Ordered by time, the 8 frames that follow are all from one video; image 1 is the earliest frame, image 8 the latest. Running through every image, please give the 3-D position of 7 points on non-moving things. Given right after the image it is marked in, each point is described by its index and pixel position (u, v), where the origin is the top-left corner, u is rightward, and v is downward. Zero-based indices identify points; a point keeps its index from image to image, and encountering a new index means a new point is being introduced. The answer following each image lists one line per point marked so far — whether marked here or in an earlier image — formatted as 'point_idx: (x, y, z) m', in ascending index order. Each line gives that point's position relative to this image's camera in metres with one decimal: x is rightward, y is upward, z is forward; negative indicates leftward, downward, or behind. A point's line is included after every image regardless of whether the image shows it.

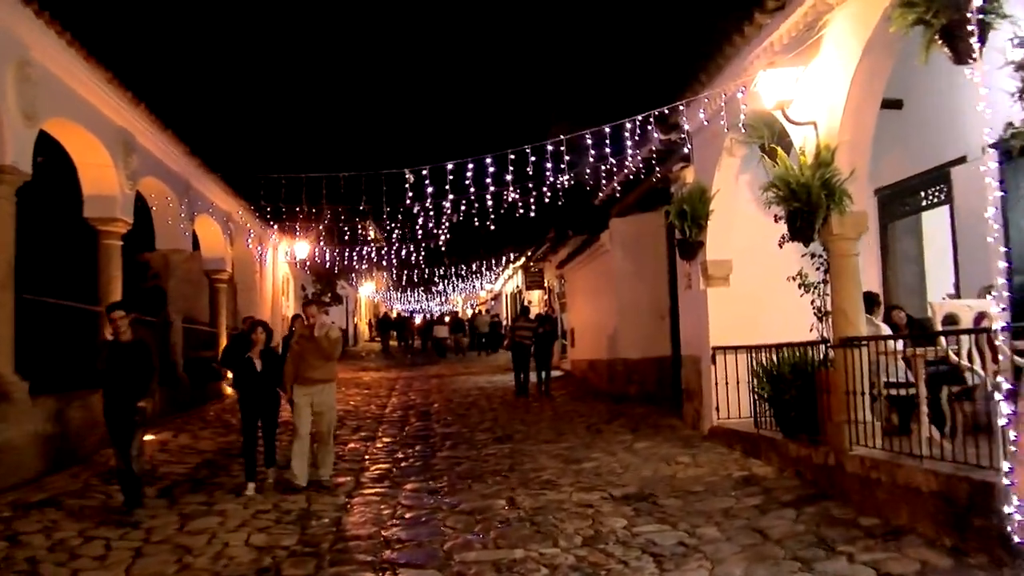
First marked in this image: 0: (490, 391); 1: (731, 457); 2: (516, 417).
0: (-0.6, -2.7, +17.9) m
1: (+2.8, -2.2, +8.9) m
2: (+0.1, -2.5, +13.1) m
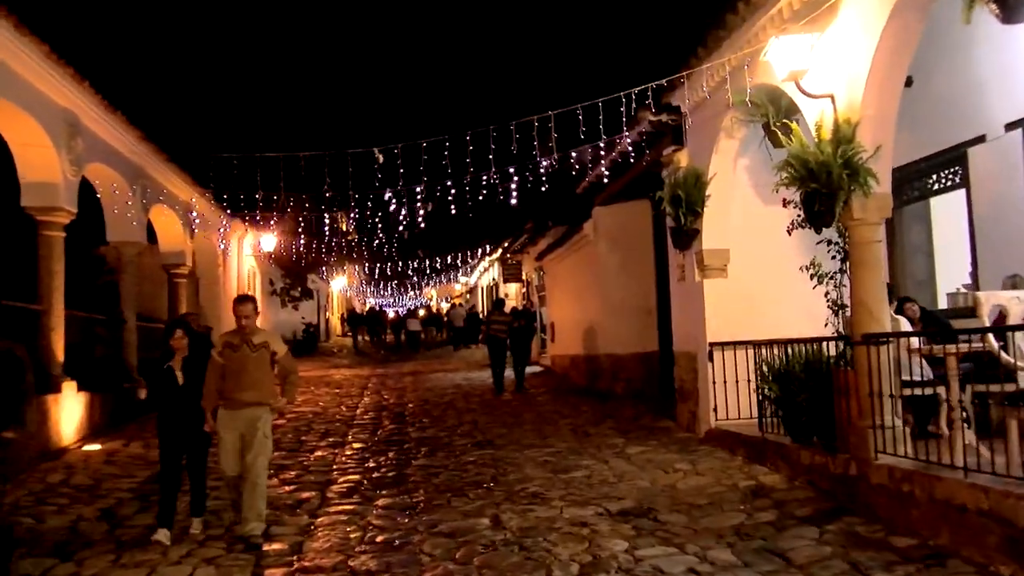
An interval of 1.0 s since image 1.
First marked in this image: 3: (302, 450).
0: (-1.1, -2.5, +17.1) m
1: (+2.6, -2.1, +8.2) m
2: (-0.3, -2.4, +12.3) m
3: (-3.1, -2.4, +10.2) m
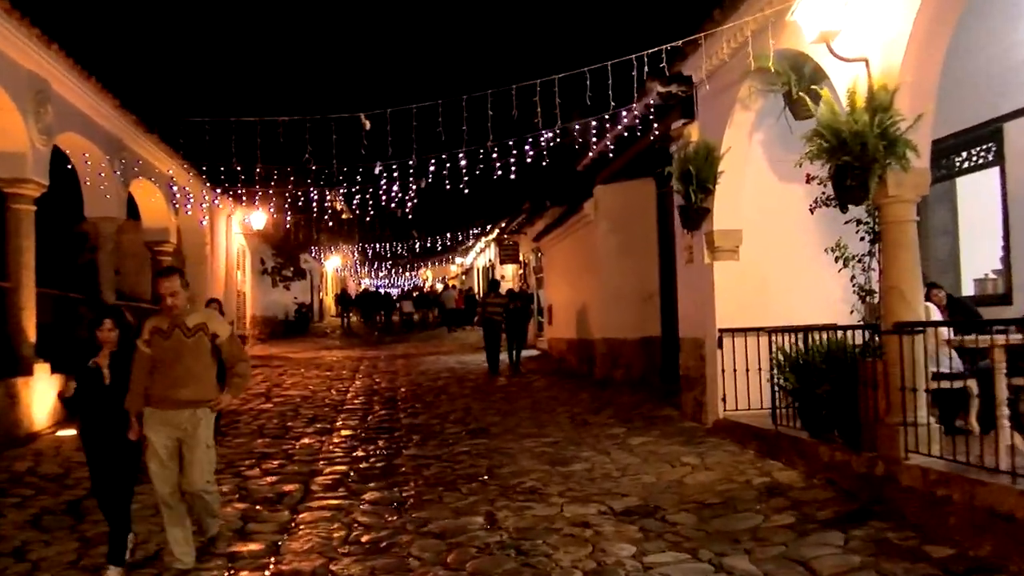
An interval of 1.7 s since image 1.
0: (-1.2, -2.0, +16.6) m
1: (+2.6, -1.9, +7.7) m
2: (-0.3, -2.0, +11.8) m
3: (-3.2, -2.1, +9.7) m
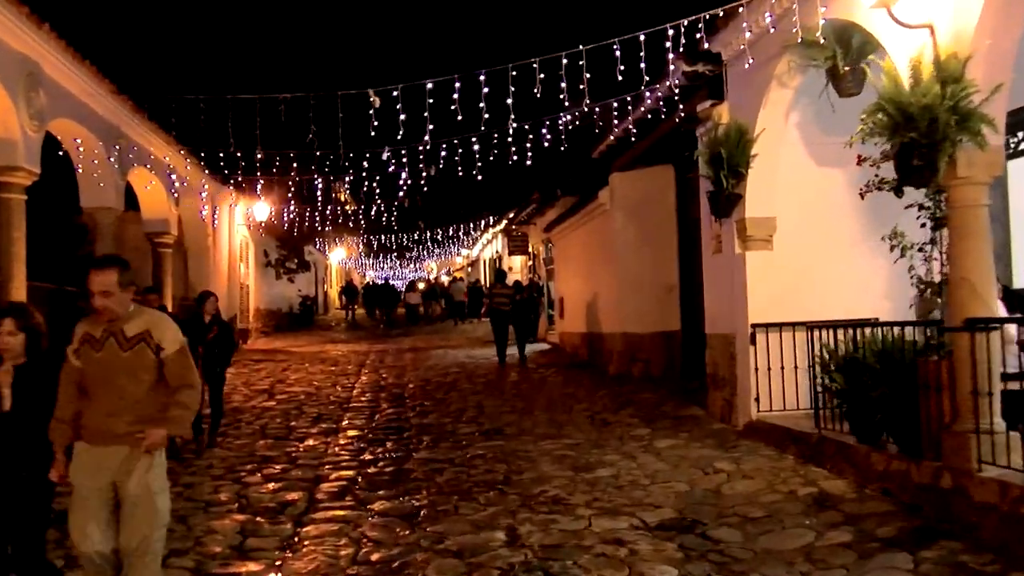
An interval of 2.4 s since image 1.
0: (-0.9, -1.8, +16.0) m
1: (+2.8, -1.8, +7.1) m
2: (-0.1, -1.9, +11.3) m
3: (-3.0, -2.0, +9.1) m
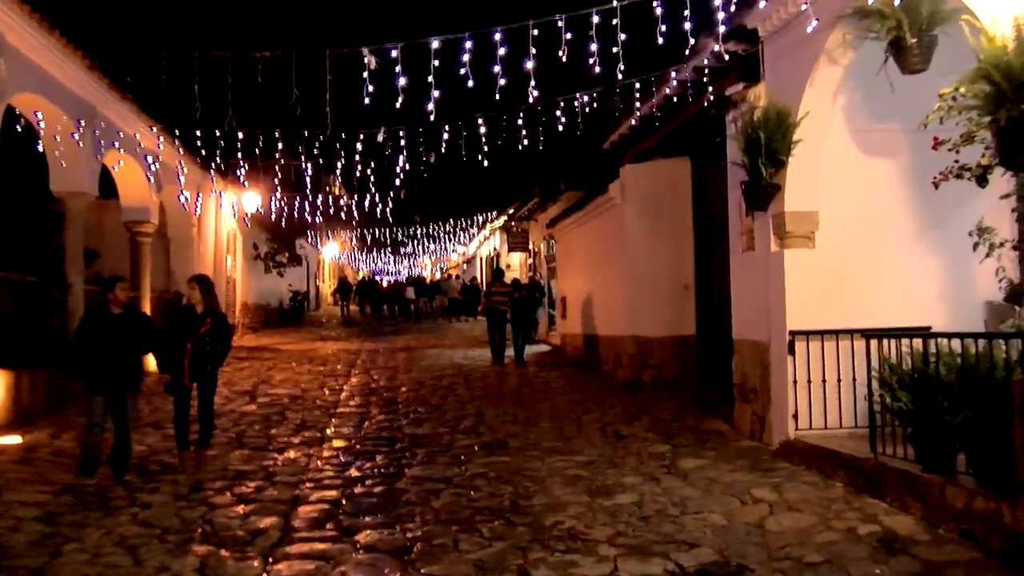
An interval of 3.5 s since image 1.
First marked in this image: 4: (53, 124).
0: (-0.9, -1.8, +15.1) m
1: (+2.9, -1.9, +6.1) m
2: (-0.1, -1.9, +10.3) m
3: (-2.9, -1.9, +8.2) m
4: (-6.9, +2.5, +10.3) m
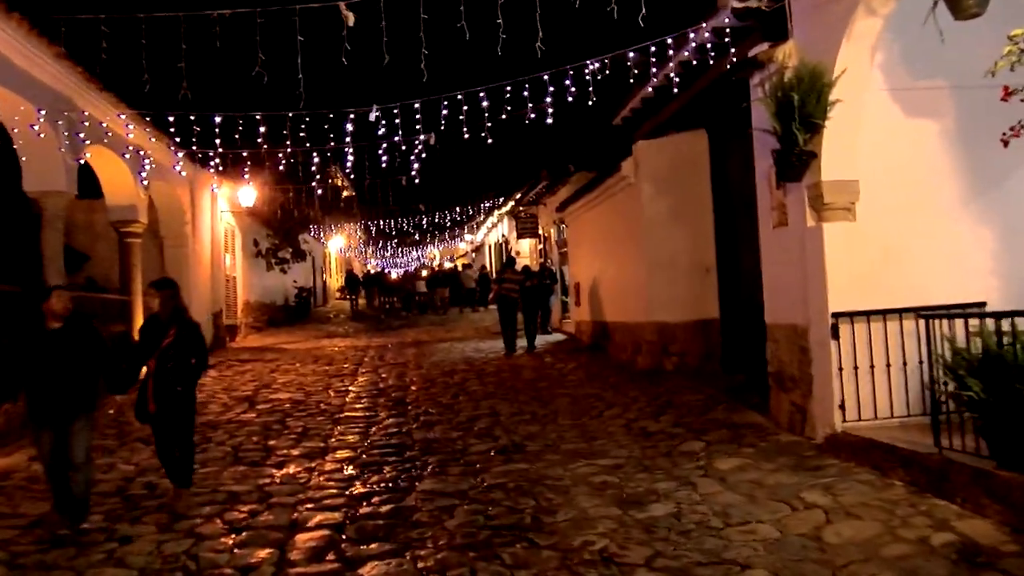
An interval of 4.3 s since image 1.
0: (-0.7, -1.6, +14.4) m
1: (+3.1, -1.7, +5.5) m
2: (+0.2, -1.7, +9.6) m
3: (-2.7, -1.9, +7.5) m
4: (-6.8, +2.3, +9.6) m
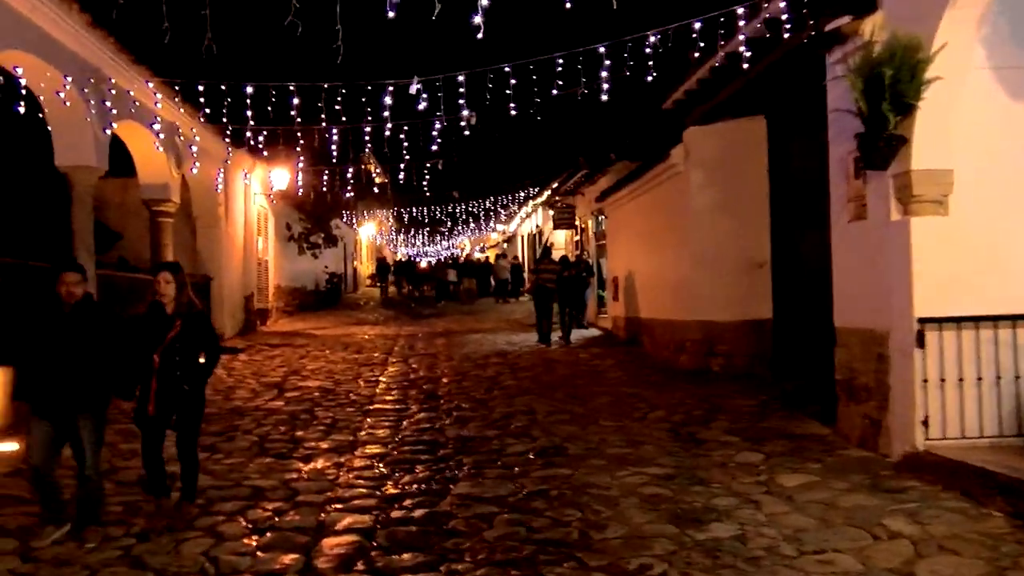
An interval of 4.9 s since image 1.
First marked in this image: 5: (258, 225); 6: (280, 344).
0: (0.0, -1.4, +13.9) m
1: (+3.4, -1.7, +4.8) m
2: (+0.7, -1.6, +9.1) m
3: (-2.3, -1.8, +7.1) m
4: (-6.2, +2.7, +9.3) m
5: (-6.9, +1.7, +18.6) m
6: (-5.2, -1.2, +15.3) m
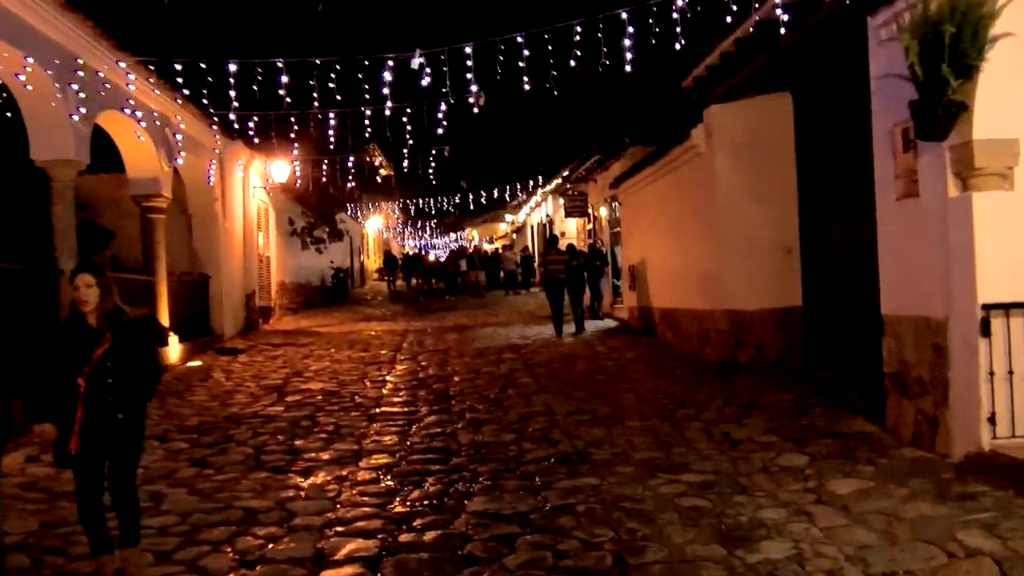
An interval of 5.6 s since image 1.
0: (+0.3, -1.2, +13.3) m
1: (+3.6, -1.6, +4.1) m
2: (+0.9, -1.5, +8.5) m
3: (-2.1, -1.7, +6.5) m
4: (-6.1, +2.6, +8.7) m
5: (-6.7, +1.8, +18.0) m
6: (-4.9, -1.2, +14.8) m
